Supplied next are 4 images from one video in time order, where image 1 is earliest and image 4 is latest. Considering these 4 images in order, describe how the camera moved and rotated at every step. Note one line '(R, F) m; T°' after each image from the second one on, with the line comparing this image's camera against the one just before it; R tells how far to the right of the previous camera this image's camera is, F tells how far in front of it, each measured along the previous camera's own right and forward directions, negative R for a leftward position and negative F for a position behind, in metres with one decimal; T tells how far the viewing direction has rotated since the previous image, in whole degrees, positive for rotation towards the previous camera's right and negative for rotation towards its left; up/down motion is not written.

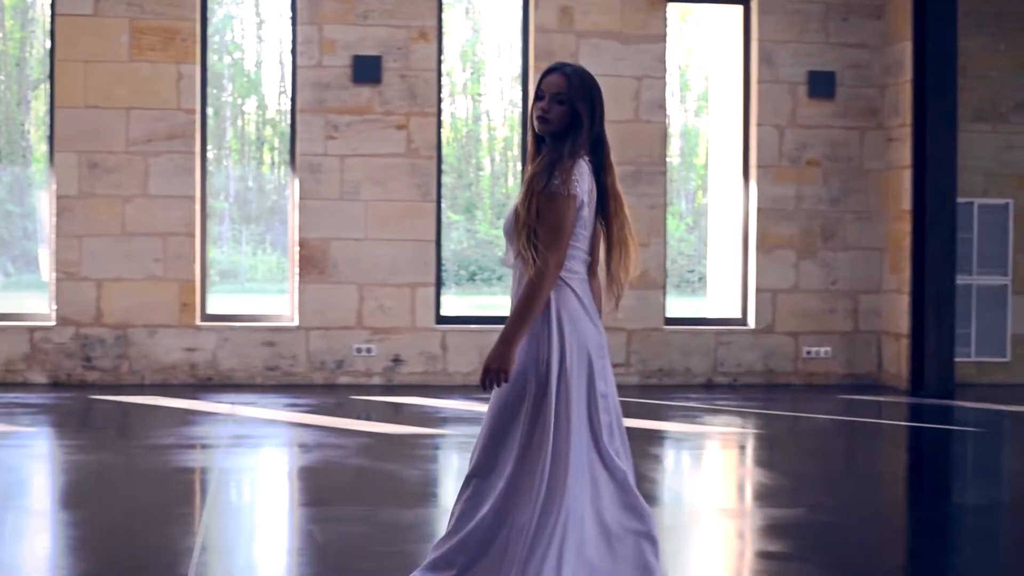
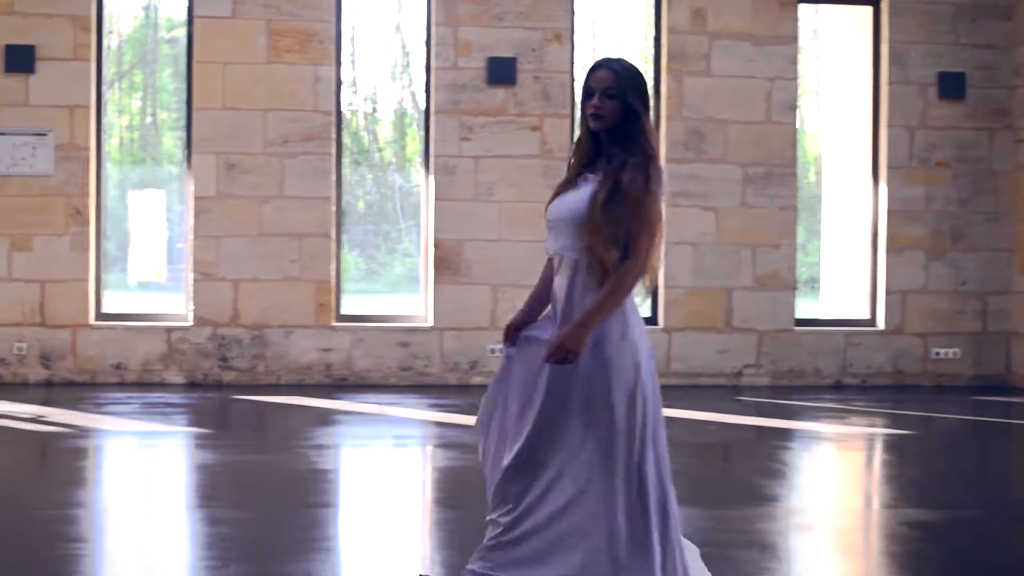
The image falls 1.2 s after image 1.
(-0.5, 0.0) m; -1°
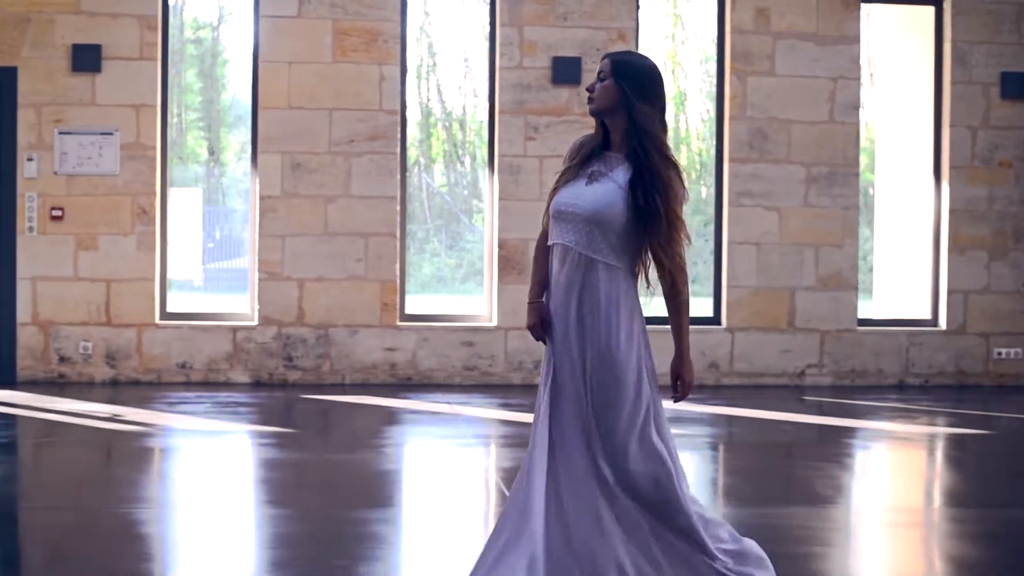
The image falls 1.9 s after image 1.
(-0.3, 0.0) m; 0°
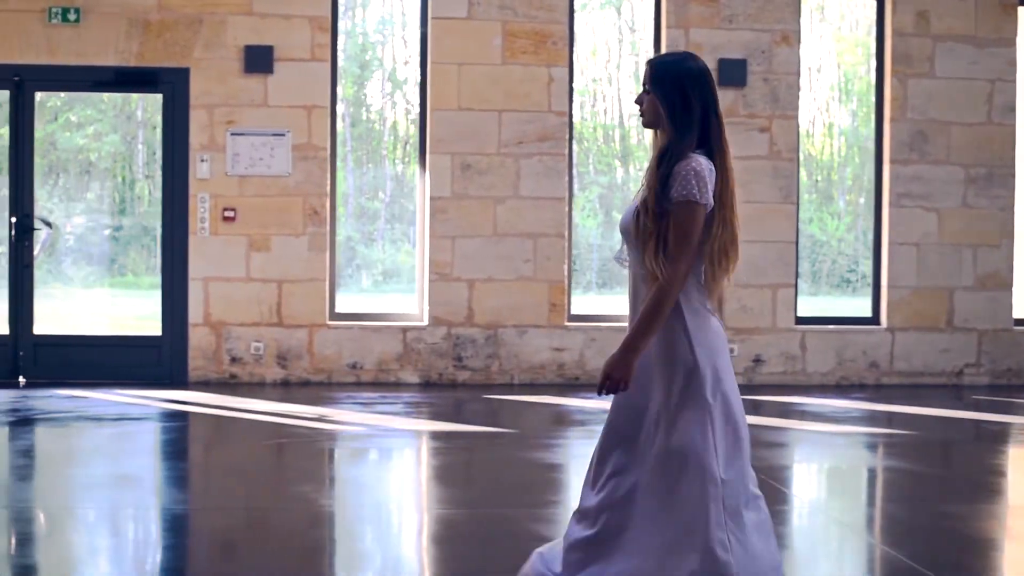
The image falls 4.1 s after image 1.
(-1.0, 0.0) m; +1°
